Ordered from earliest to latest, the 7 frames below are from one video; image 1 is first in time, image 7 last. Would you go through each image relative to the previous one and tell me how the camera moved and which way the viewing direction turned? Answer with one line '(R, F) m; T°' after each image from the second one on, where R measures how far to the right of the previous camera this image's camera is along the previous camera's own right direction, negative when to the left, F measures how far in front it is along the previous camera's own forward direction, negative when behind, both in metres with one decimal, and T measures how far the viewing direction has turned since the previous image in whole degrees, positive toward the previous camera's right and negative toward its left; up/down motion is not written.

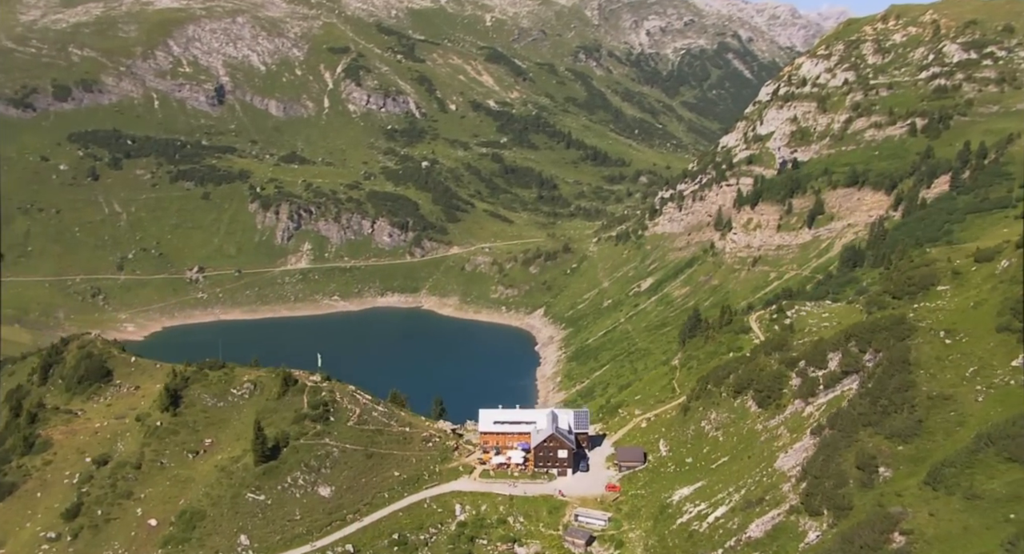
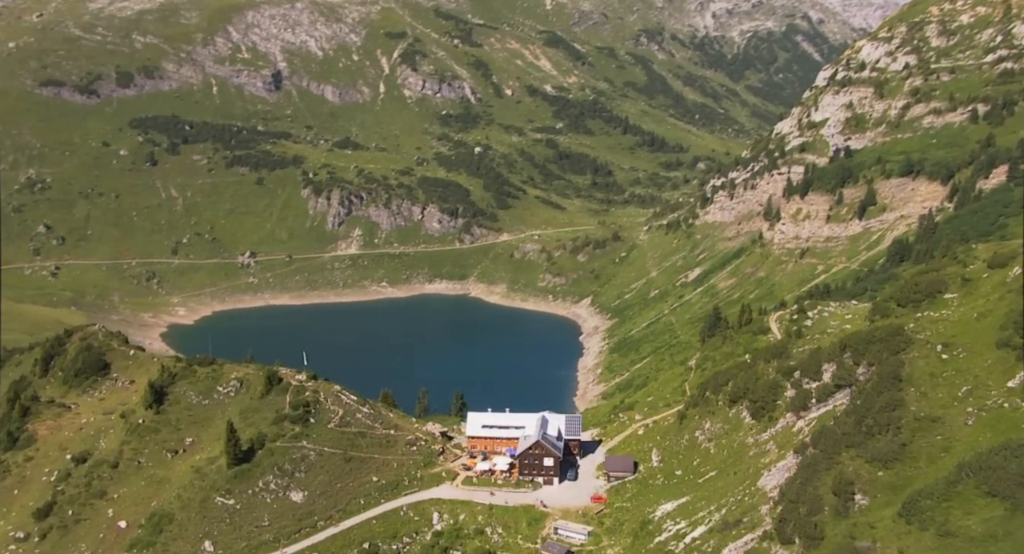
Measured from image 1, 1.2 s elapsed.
(+4.1, +2.8) m; -2°
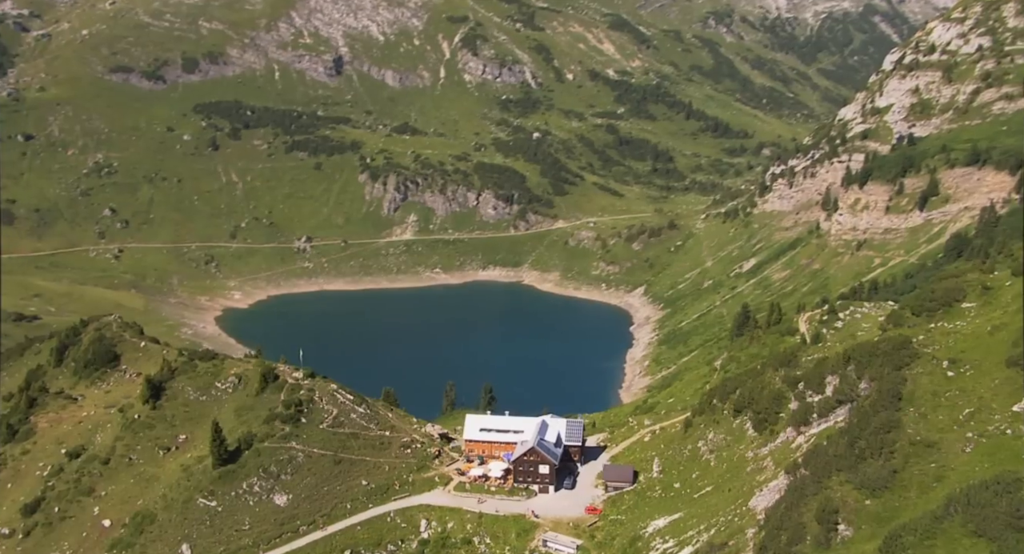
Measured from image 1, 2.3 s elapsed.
(+3.7, +2.5) m; -3°
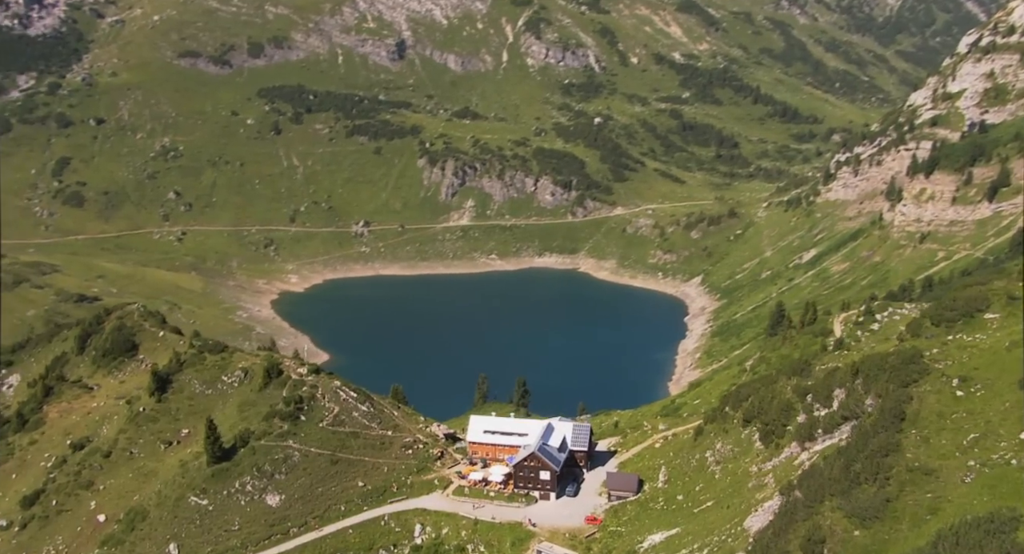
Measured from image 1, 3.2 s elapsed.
(+3.3, +2.1) m; -3°
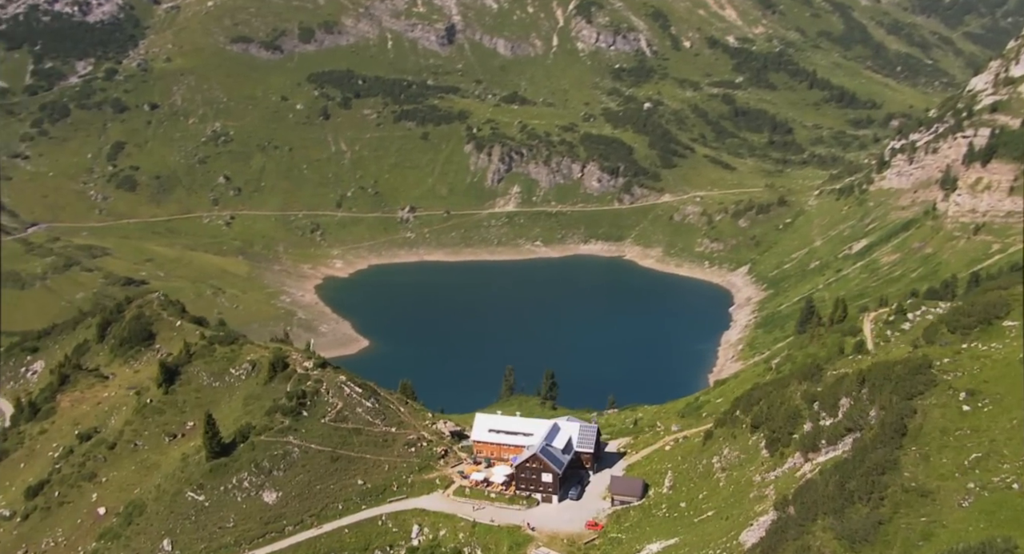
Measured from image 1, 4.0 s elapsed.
(+2.5, +1.5) m; -3°
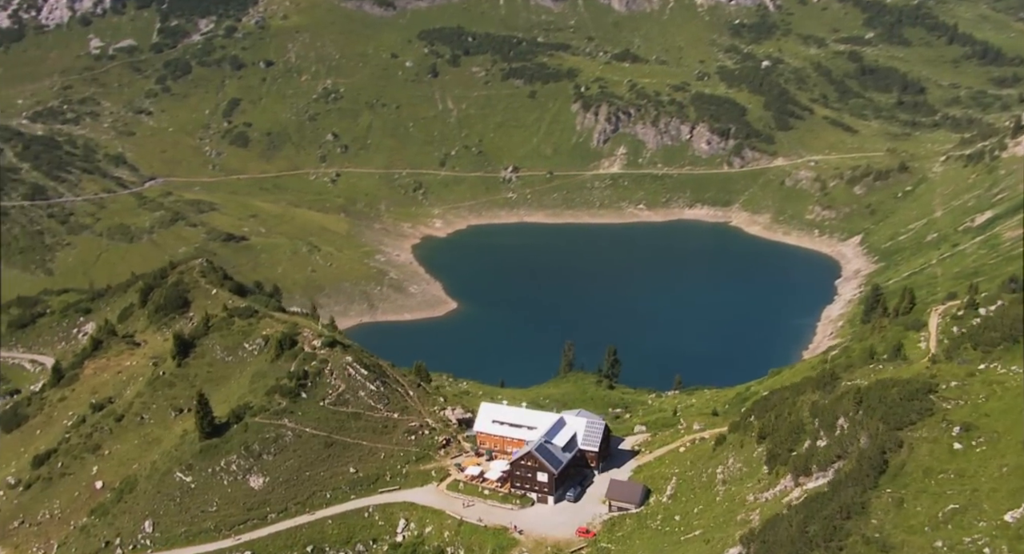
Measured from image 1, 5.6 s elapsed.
(+5.8, +3.4) m; -6°
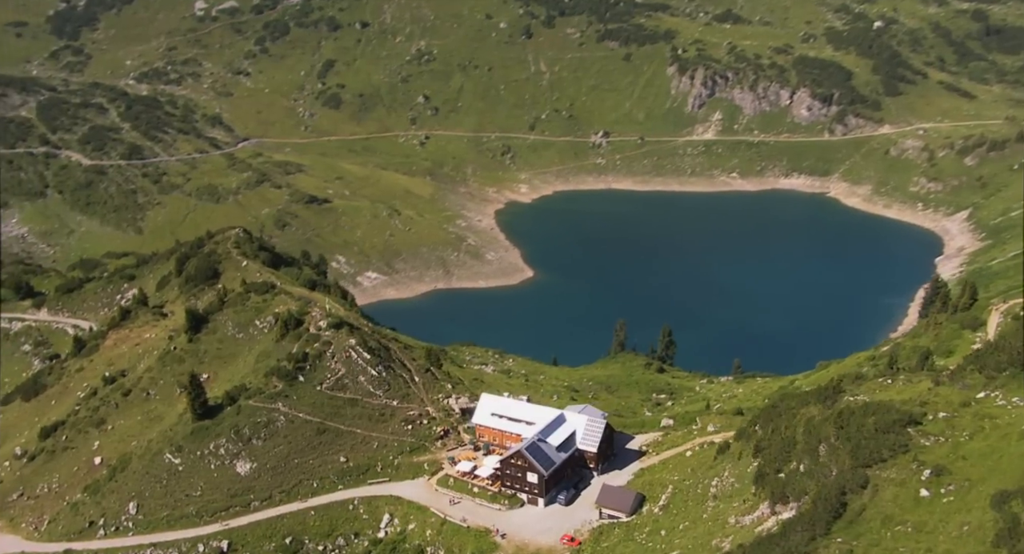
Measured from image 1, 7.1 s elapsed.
(+5.2, +2.6) m; -5°
